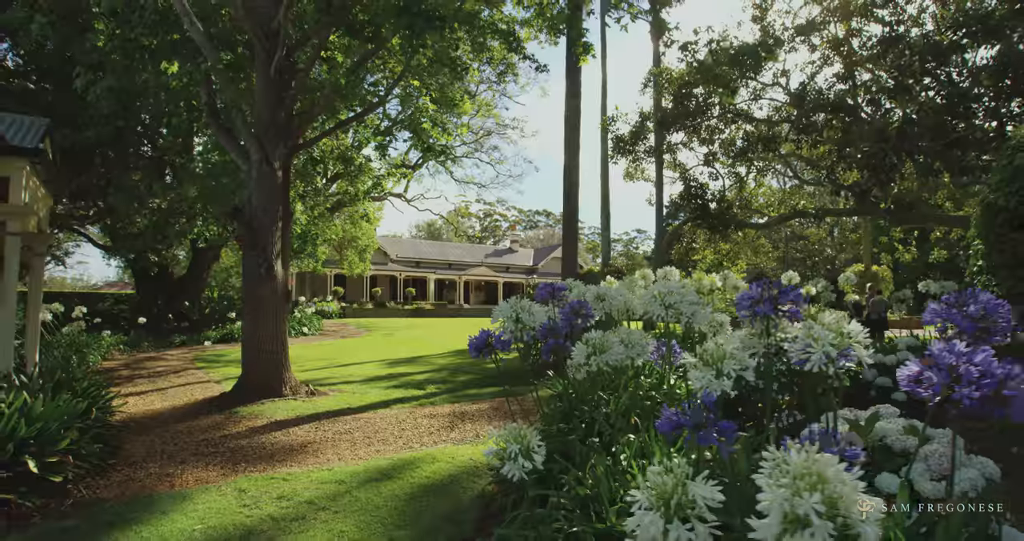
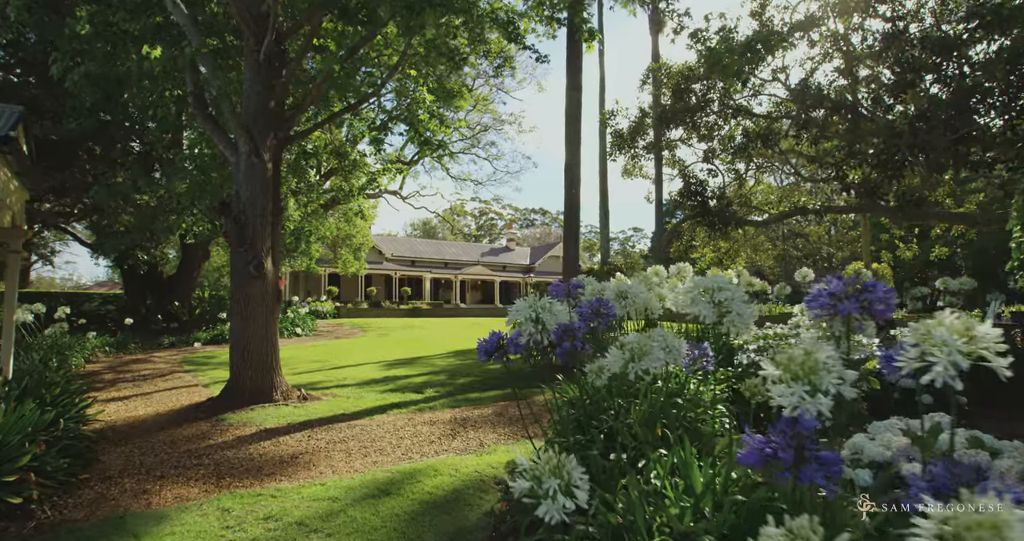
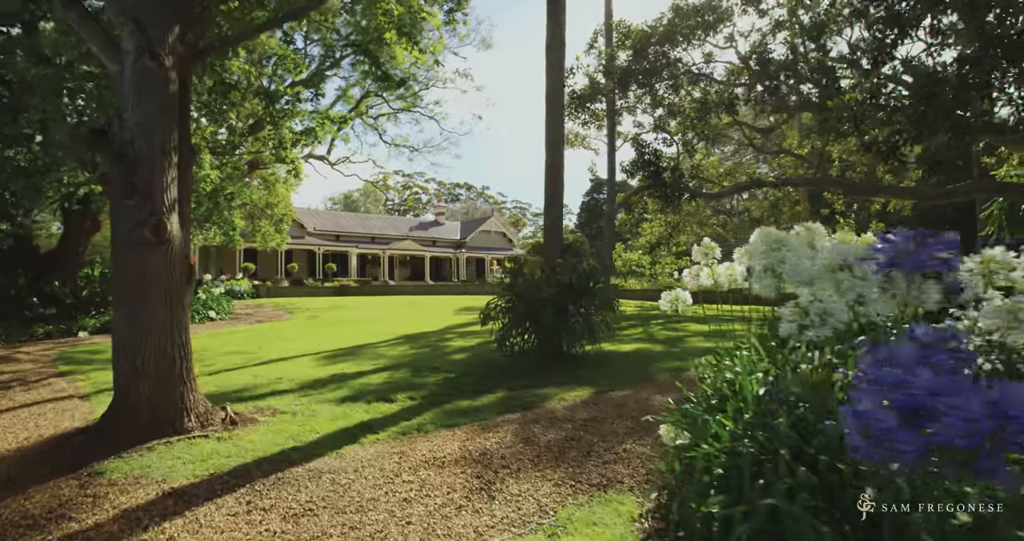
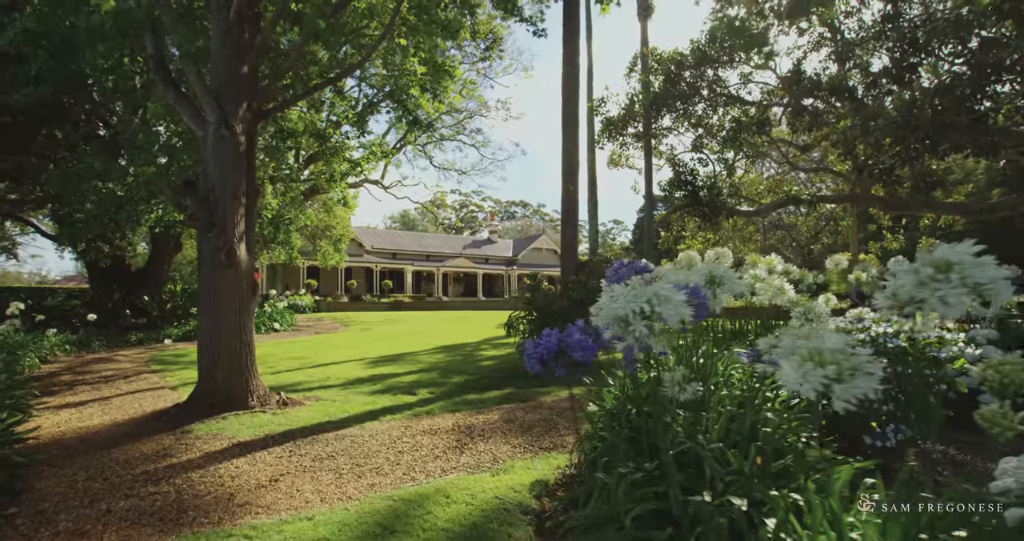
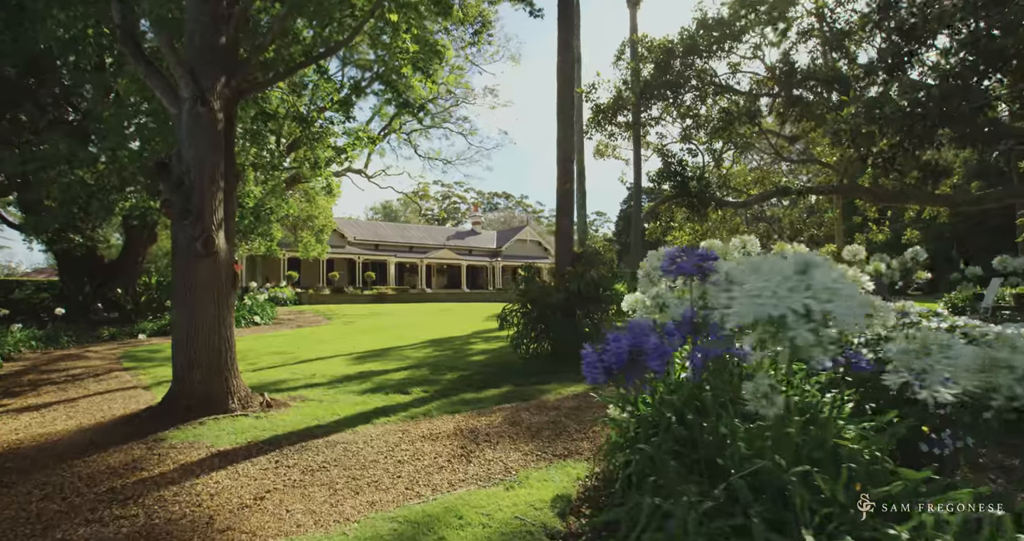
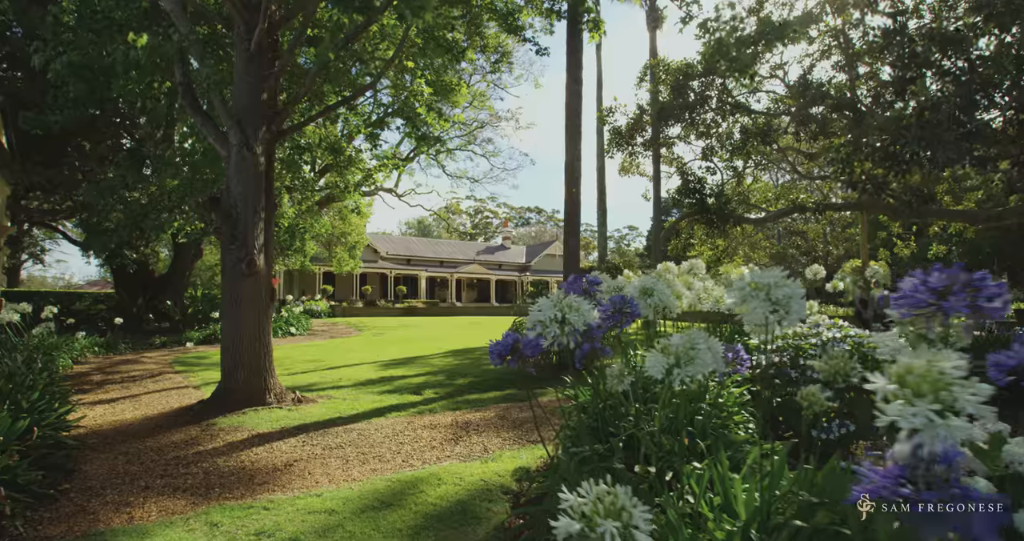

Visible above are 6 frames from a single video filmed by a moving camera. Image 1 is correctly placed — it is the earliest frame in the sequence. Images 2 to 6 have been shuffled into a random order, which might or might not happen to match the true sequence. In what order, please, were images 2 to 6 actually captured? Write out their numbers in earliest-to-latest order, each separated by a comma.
2, 6, 4, 5, 3
